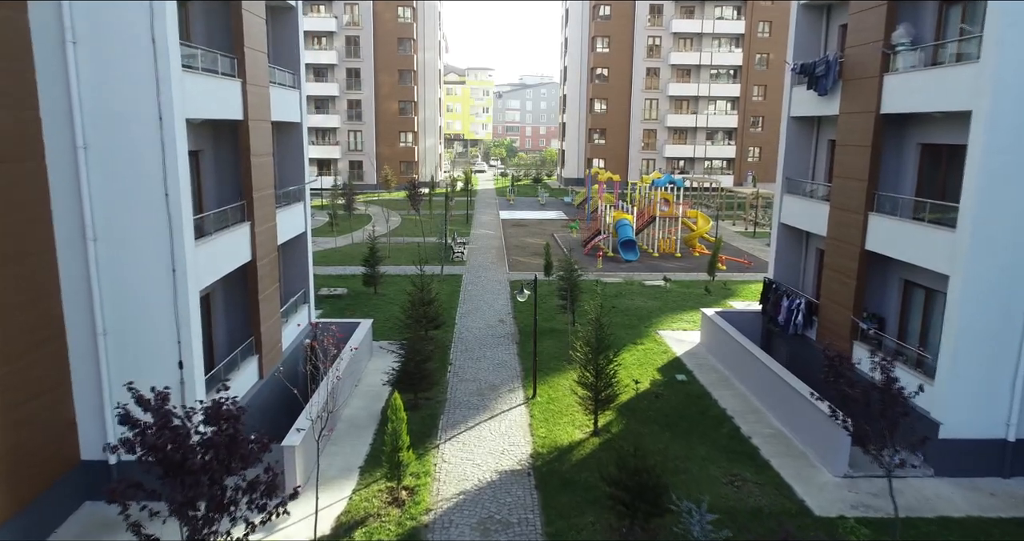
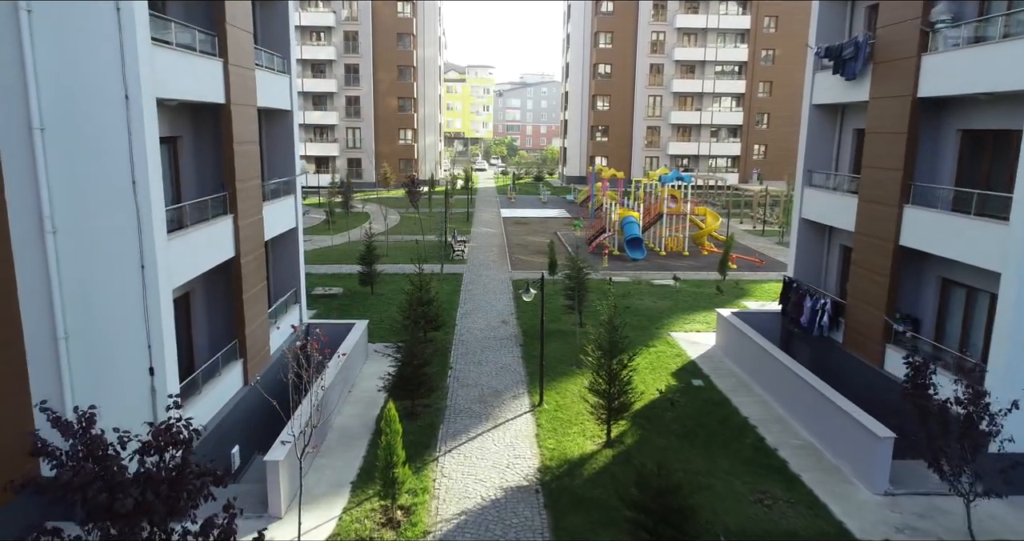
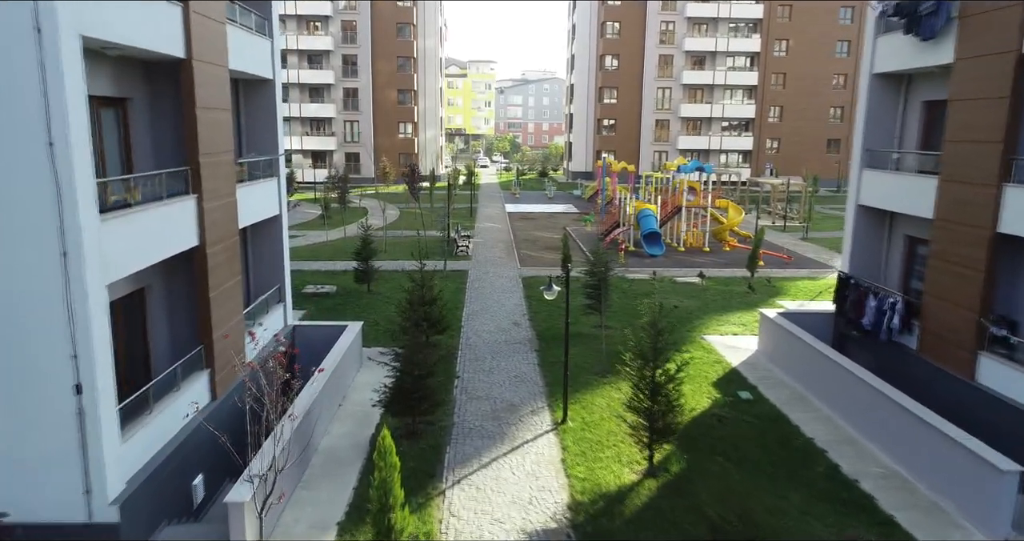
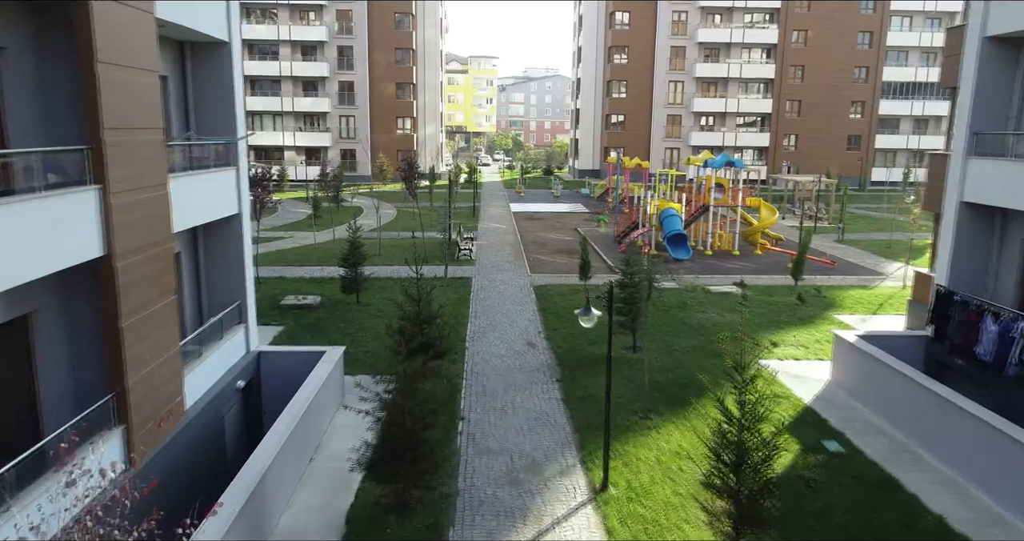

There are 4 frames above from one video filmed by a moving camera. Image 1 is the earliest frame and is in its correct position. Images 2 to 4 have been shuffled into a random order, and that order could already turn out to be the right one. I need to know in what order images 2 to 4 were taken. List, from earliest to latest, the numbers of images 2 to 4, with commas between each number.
2, 3, 4
